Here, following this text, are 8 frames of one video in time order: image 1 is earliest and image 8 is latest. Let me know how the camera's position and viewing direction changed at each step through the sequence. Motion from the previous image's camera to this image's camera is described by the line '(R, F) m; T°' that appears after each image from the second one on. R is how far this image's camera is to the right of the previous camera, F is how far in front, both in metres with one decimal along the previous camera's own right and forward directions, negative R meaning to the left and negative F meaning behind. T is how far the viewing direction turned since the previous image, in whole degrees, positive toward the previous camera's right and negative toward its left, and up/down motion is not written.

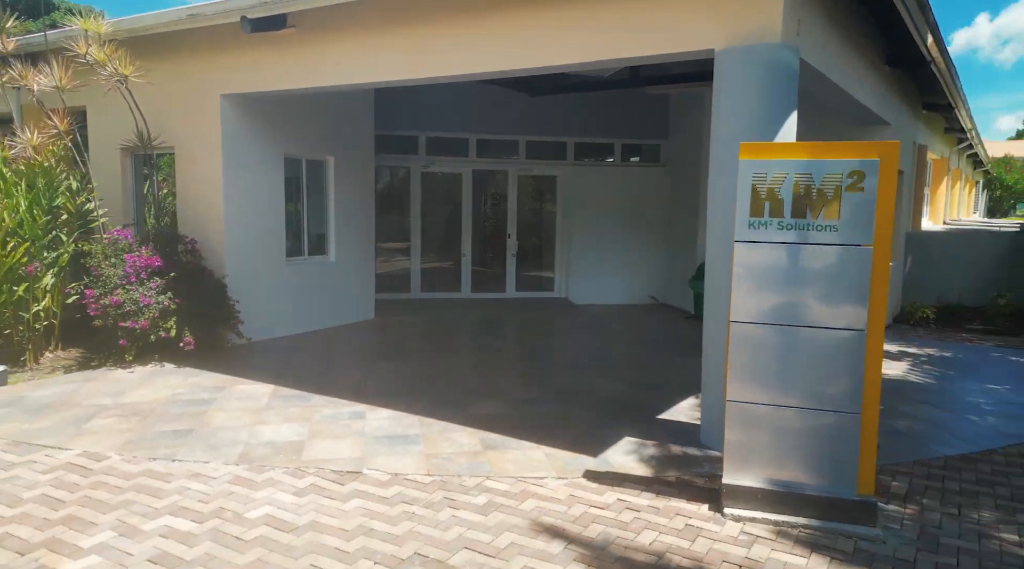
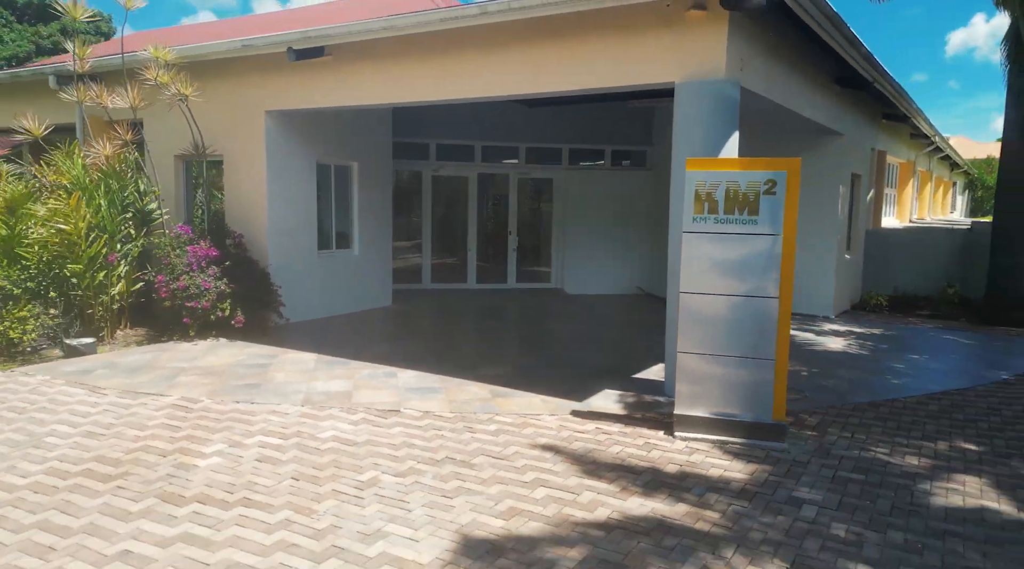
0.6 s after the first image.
(0.0, -1.5) m; 0°
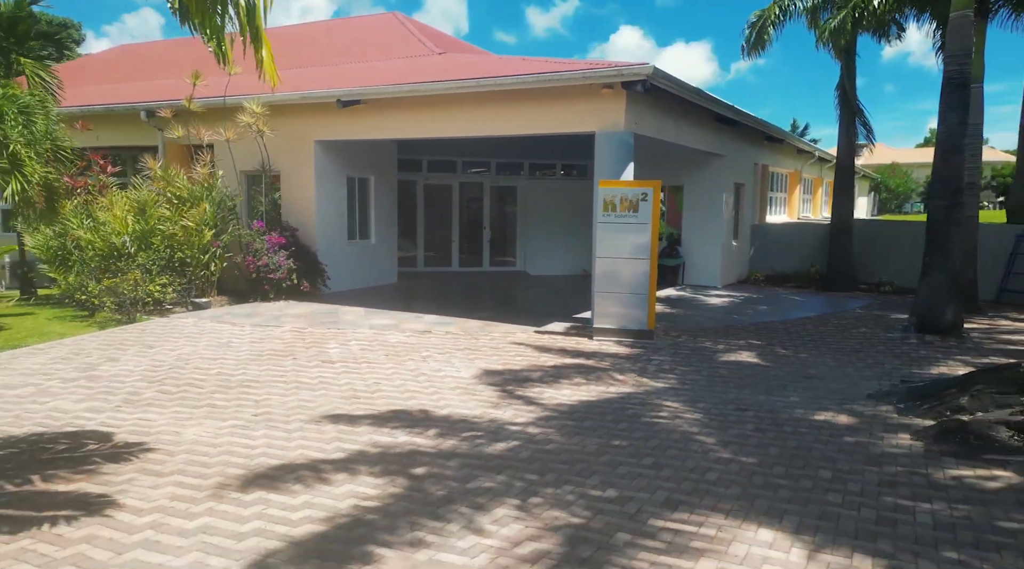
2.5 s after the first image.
(-0.4, -4.5) m; +3°
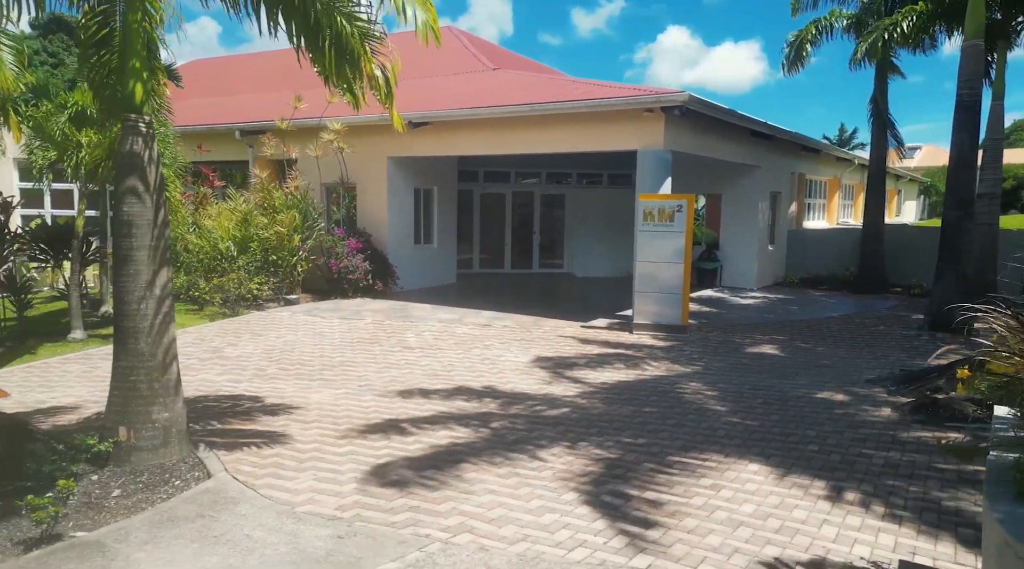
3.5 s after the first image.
(-0.1, -1.6) m; -3°
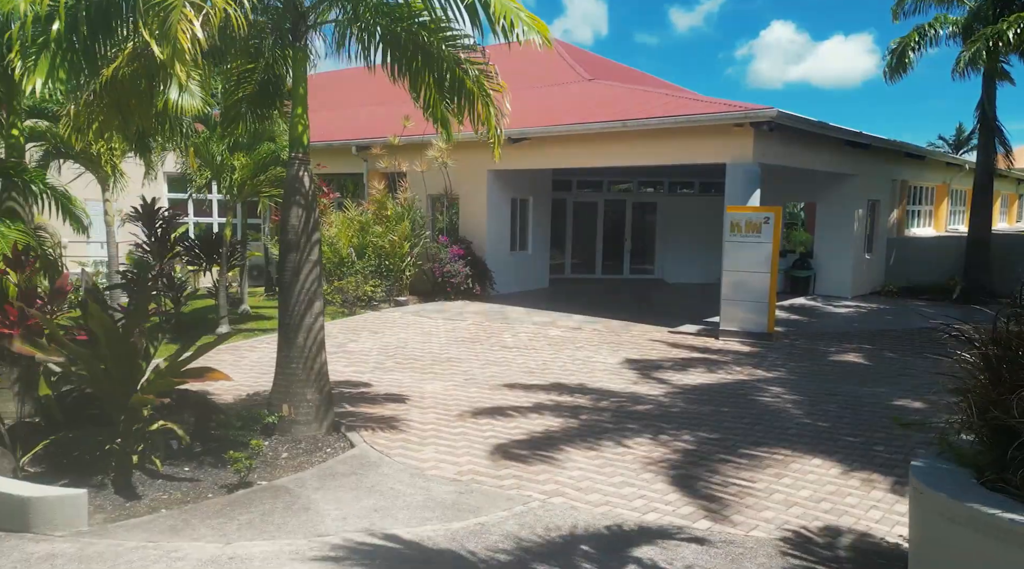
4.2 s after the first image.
(0.0, -0.9) m; -6°
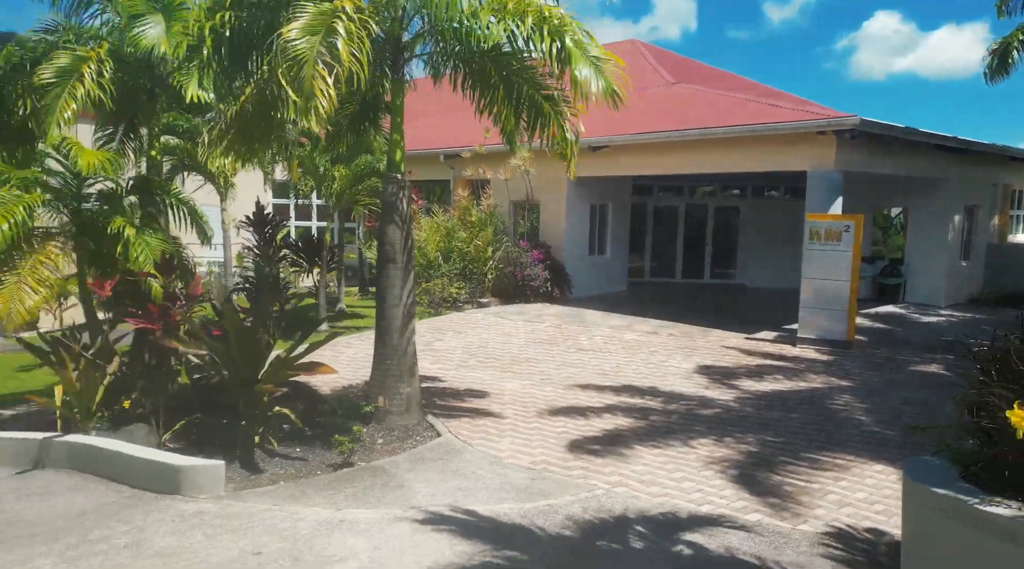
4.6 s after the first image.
(+0.1, -0.6) m; -6°
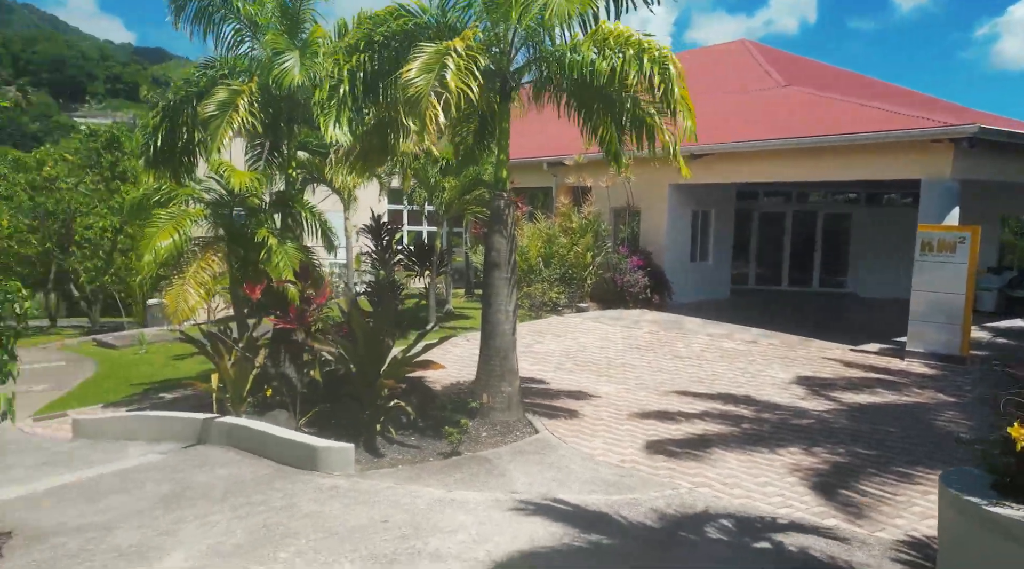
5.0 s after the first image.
(+0.1, -0.6) m; -7°
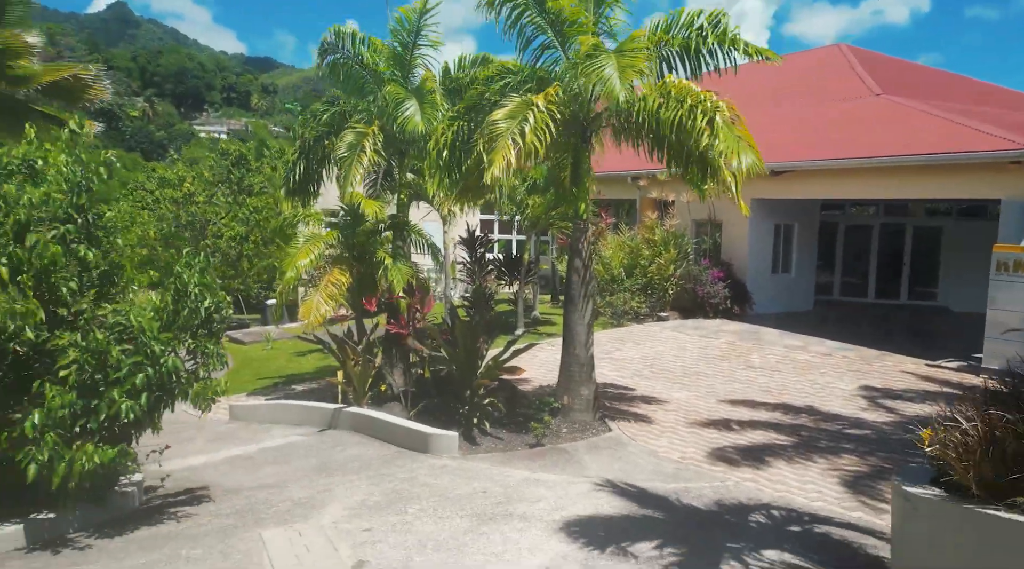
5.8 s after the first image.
(+0.1, -1.1) m; -6°
